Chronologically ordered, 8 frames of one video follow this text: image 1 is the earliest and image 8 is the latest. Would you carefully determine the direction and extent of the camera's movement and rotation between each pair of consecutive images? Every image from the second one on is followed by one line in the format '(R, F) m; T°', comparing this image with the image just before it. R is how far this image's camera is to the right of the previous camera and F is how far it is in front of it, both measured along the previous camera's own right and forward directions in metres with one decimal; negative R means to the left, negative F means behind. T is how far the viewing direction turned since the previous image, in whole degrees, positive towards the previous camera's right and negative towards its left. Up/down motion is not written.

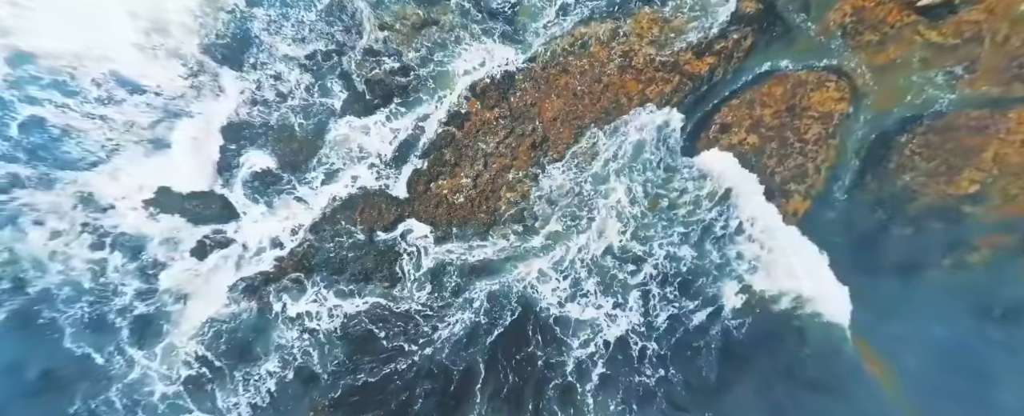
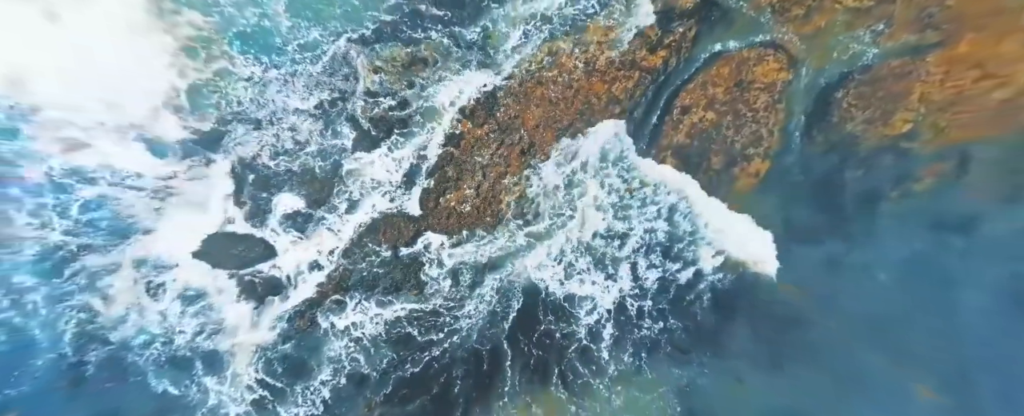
(+0.1, -0.7) m; -1°
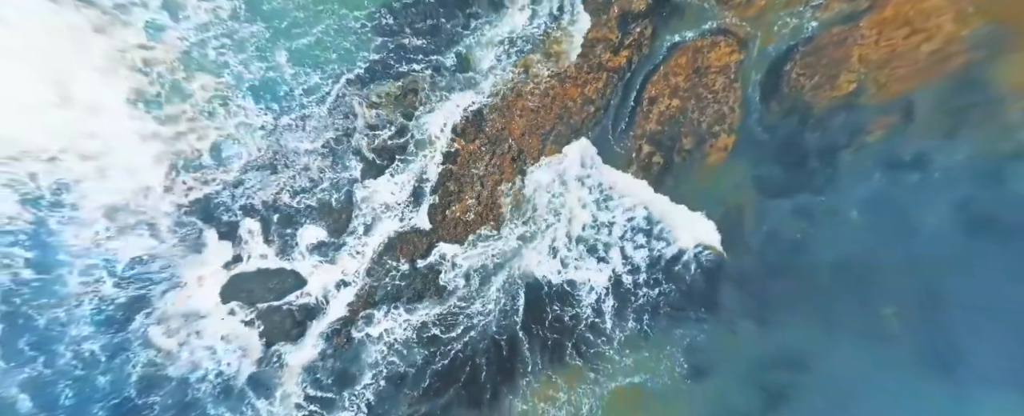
(+0.1, -0.6) m; -1°
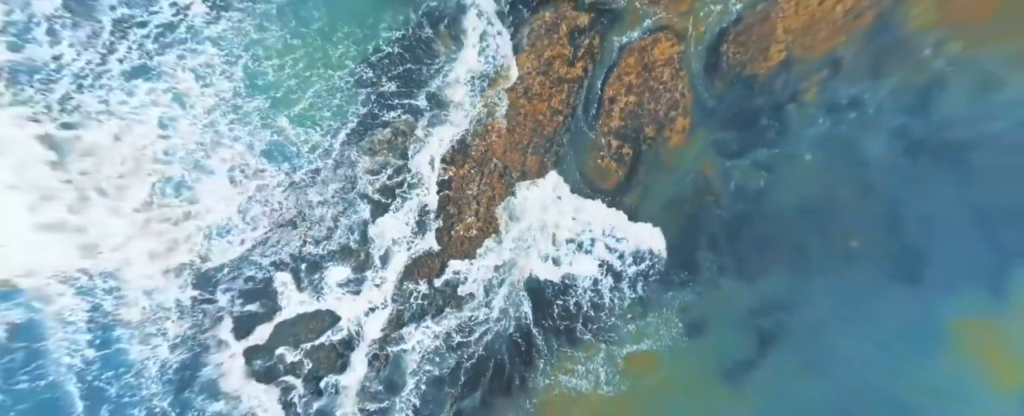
(+0.2, -0.8) m; -1°
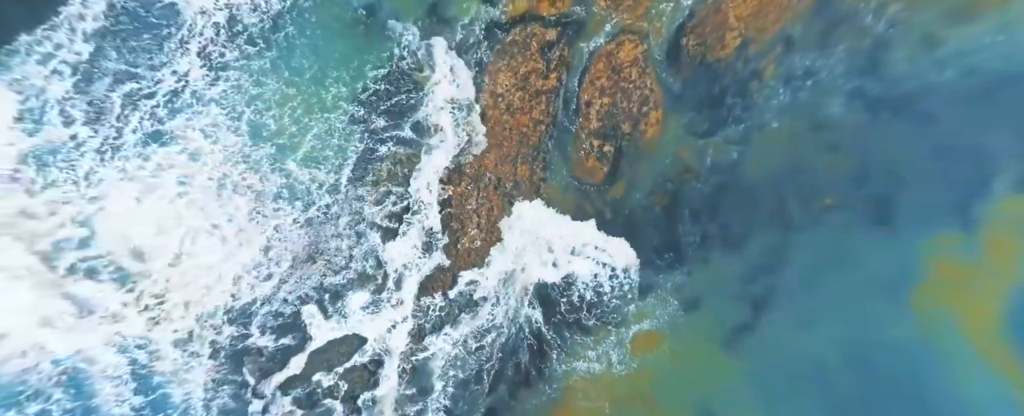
(+0.1, -0.6) m; -1°
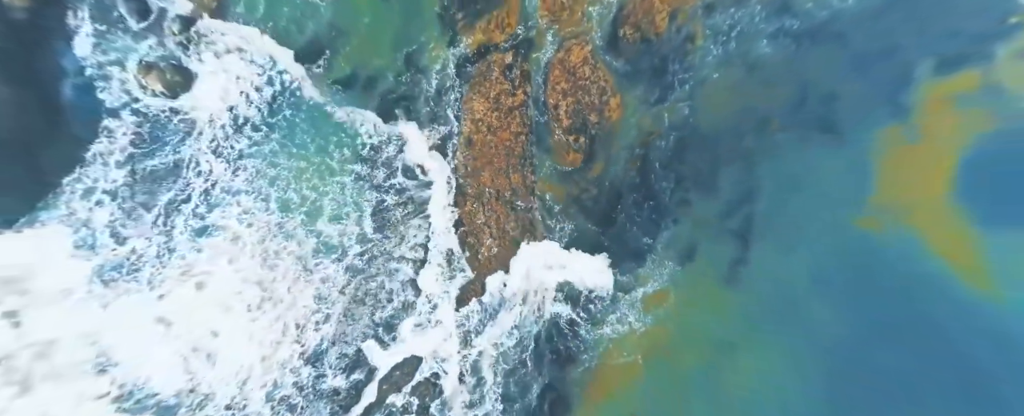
(+0.2, -1.1) m; -1°
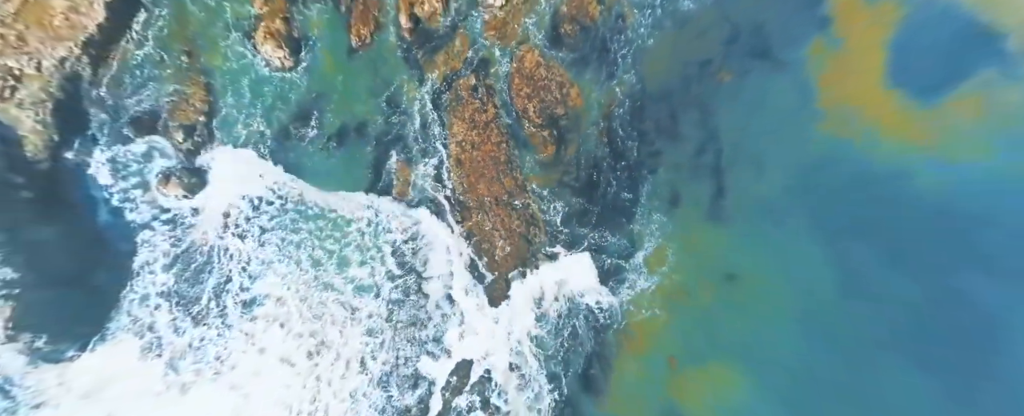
(+0.2, -1.0) m; -1°
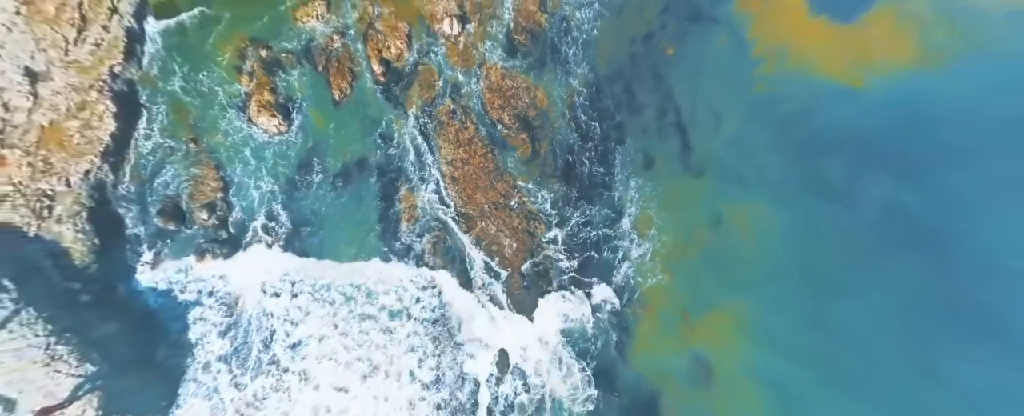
(+0.3, -1.0) m; -1°
